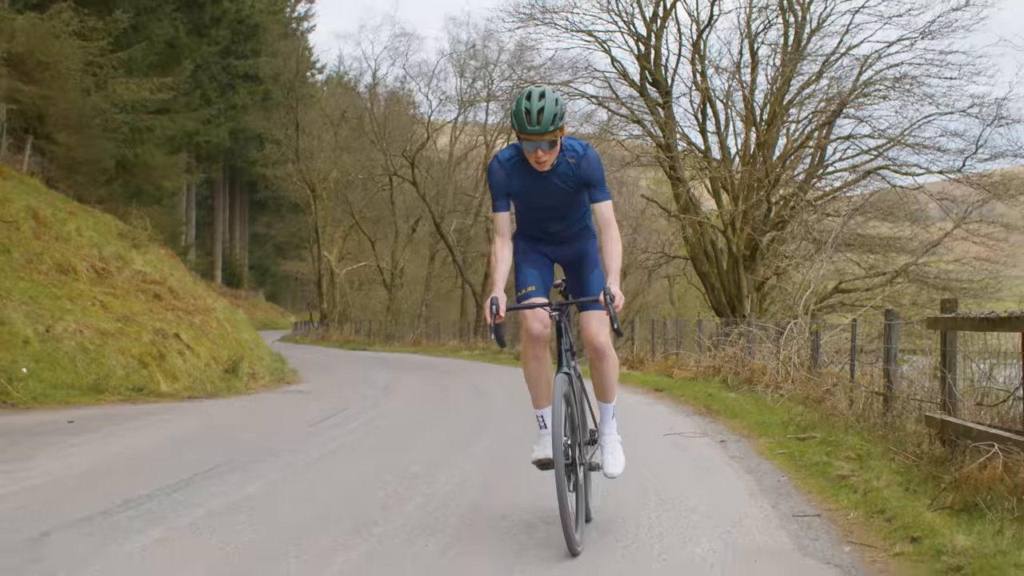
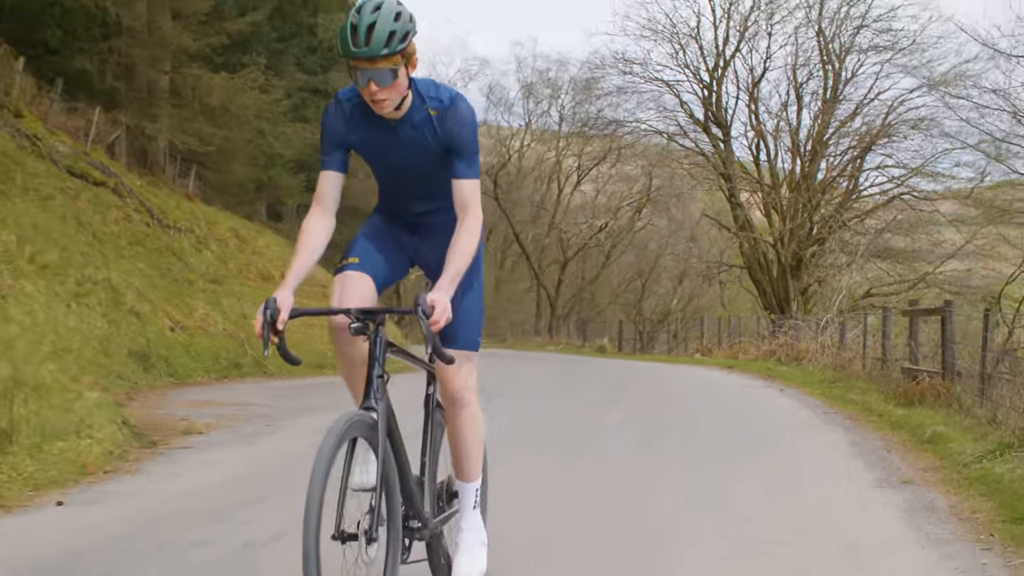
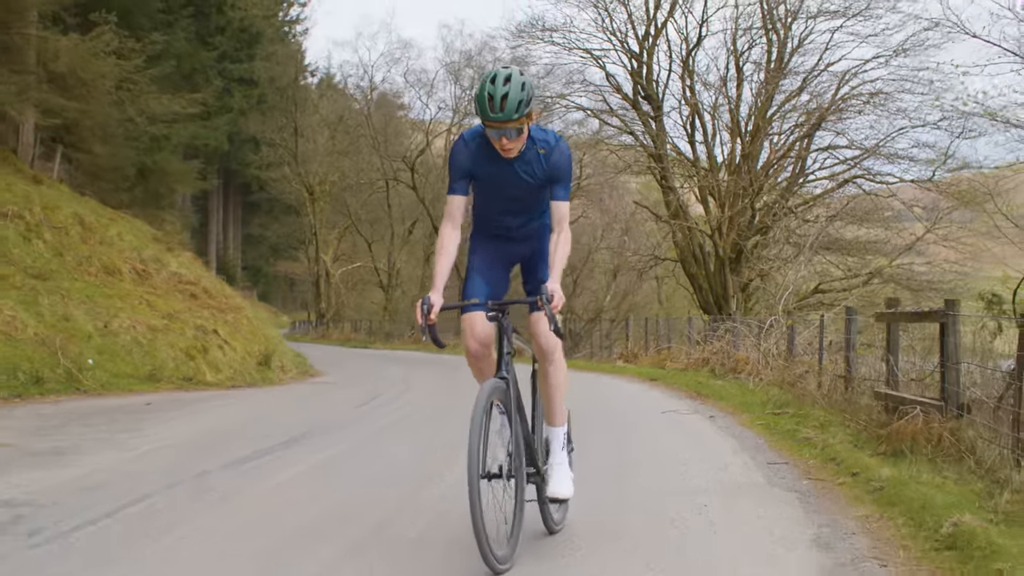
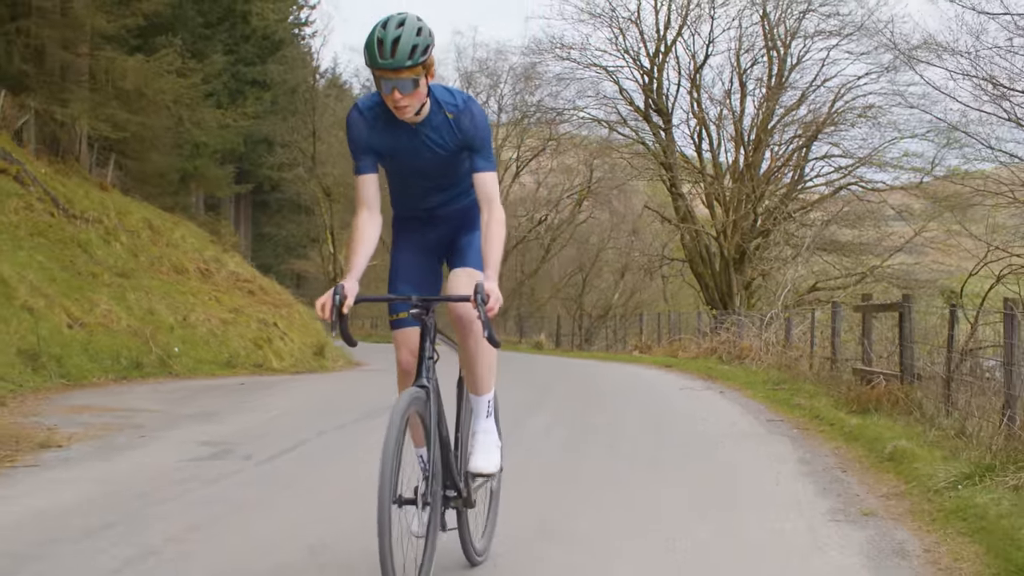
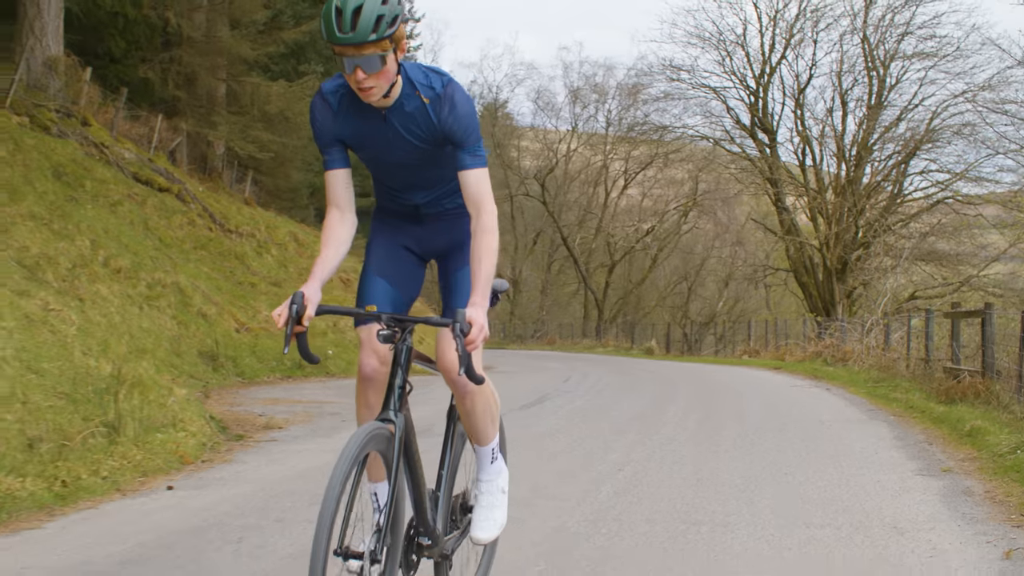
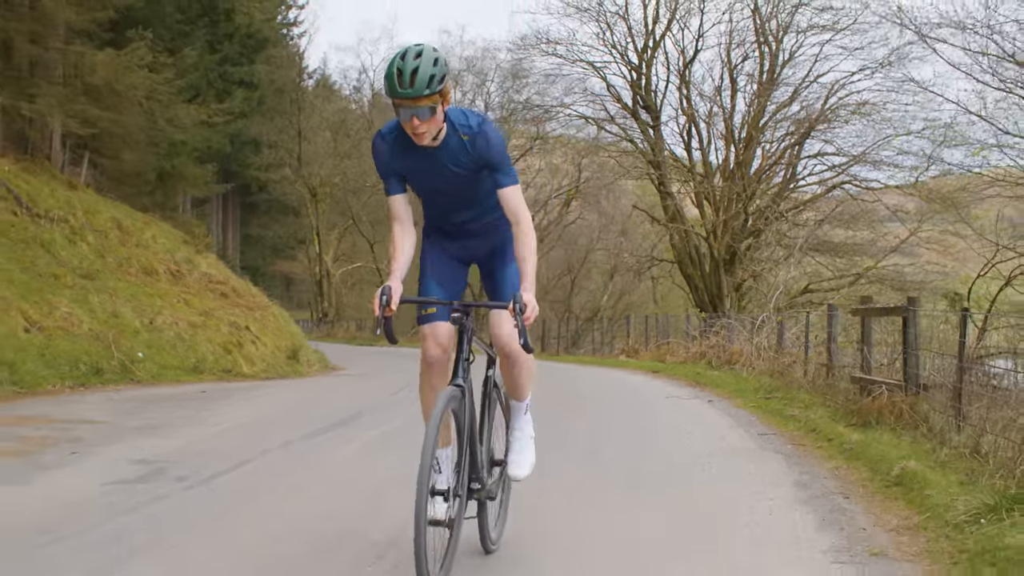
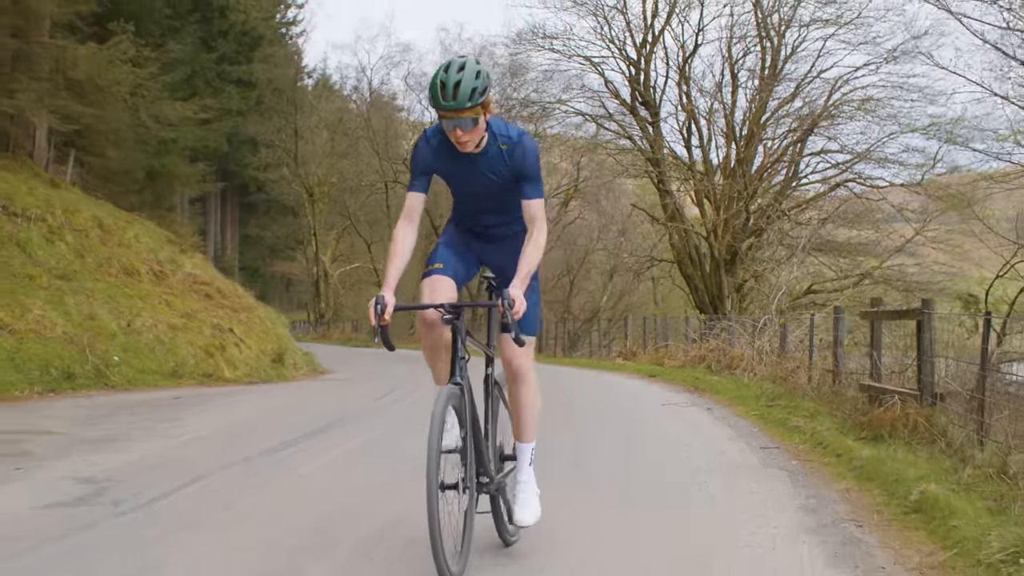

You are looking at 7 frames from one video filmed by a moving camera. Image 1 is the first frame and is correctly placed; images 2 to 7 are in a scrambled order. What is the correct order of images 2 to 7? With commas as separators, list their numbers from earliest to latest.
3, 7, 6, 4, 2, 5
